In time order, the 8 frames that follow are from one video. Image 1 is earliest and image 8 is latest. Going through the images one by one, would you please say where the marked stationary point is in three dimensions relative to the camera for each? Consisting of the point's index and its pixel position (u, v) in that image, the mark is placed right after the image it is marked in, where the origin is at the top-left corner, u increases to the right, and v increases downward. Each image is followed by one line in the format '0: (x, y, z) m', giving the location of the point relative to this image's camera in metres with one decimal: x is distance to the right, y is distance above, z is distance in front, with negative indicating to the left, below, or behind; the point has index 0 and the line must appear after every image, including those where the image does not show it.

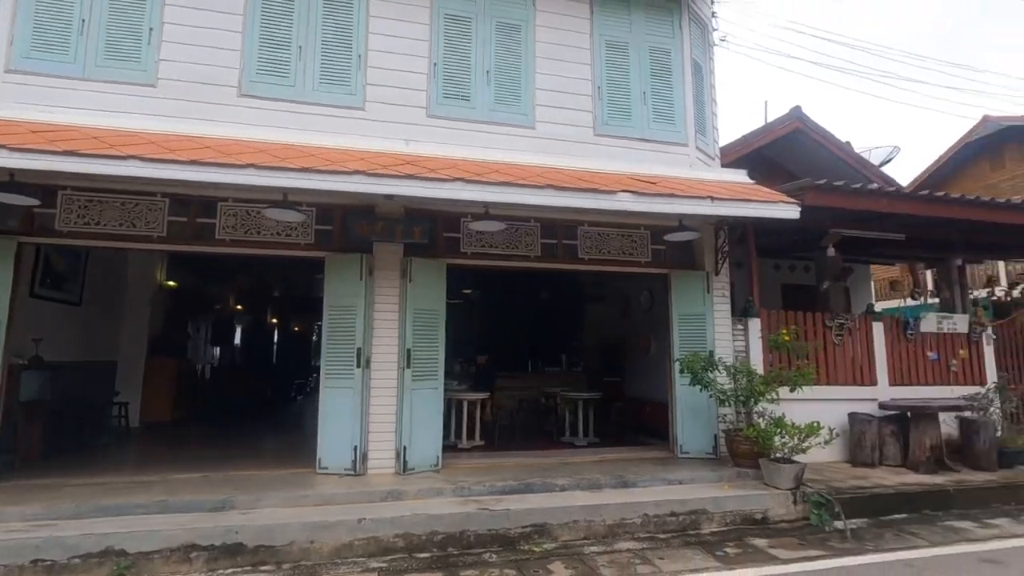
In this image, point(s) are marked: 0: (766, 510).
0: (+2.9, -2.5, +6.2) m
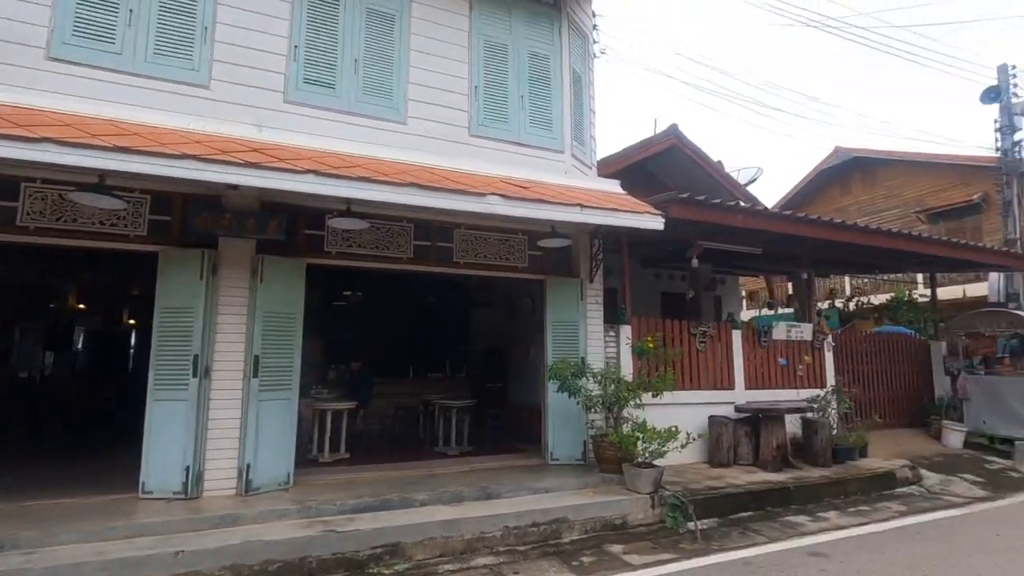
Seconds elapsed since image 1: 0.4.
0: (+1.3, -2.6, +6.2) m
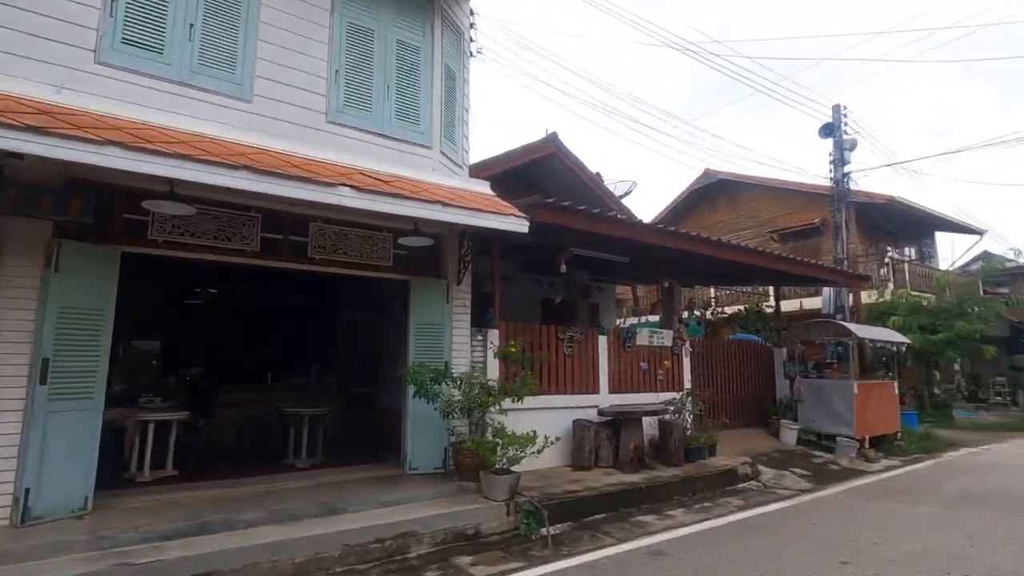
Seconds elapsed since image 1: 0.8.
0: (-0.4, -2.7, +6.0) m
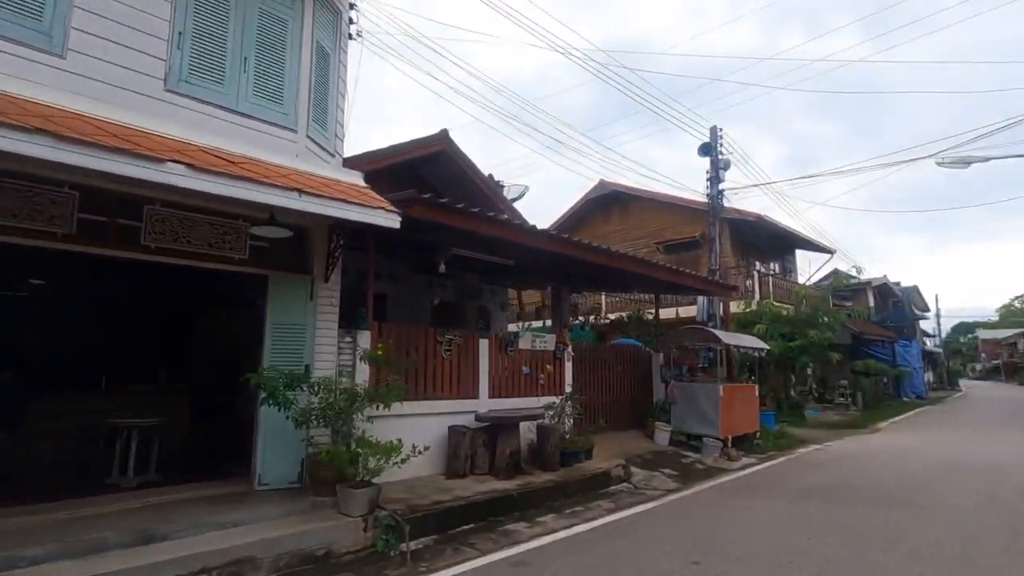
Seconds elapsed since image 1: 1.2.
0: (-1.9, -2.6, +5.5) m
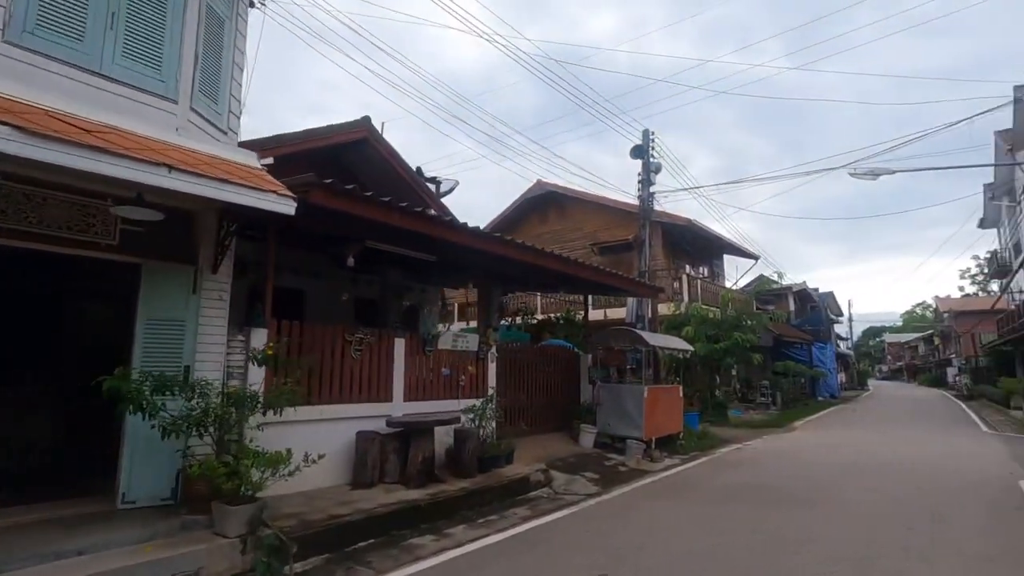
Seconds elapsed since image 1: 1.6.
0: (-2.8, -2.5, +4.9) m
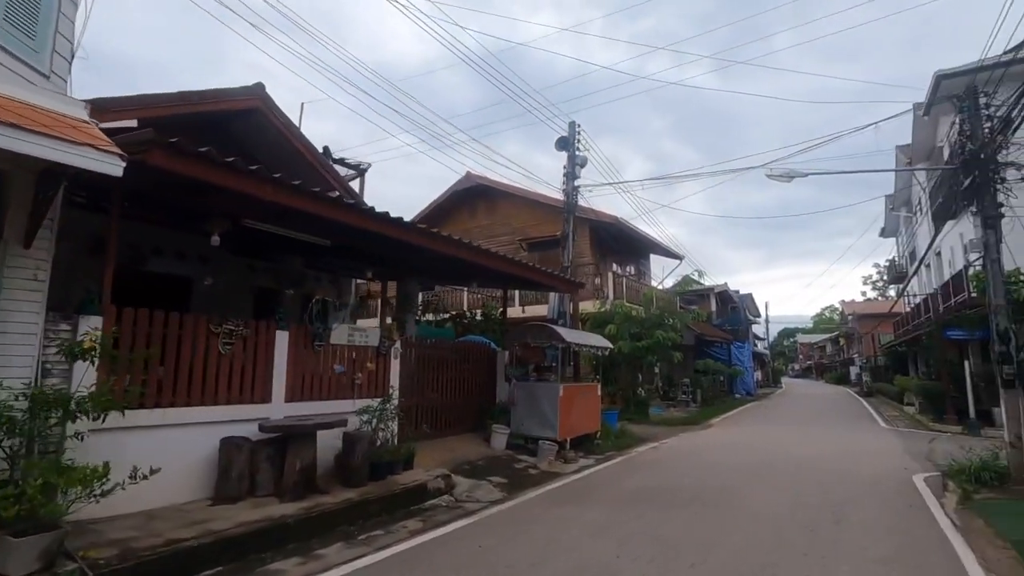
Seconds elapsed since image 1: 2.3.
0: (-3.9, -2.3, +3.8) m
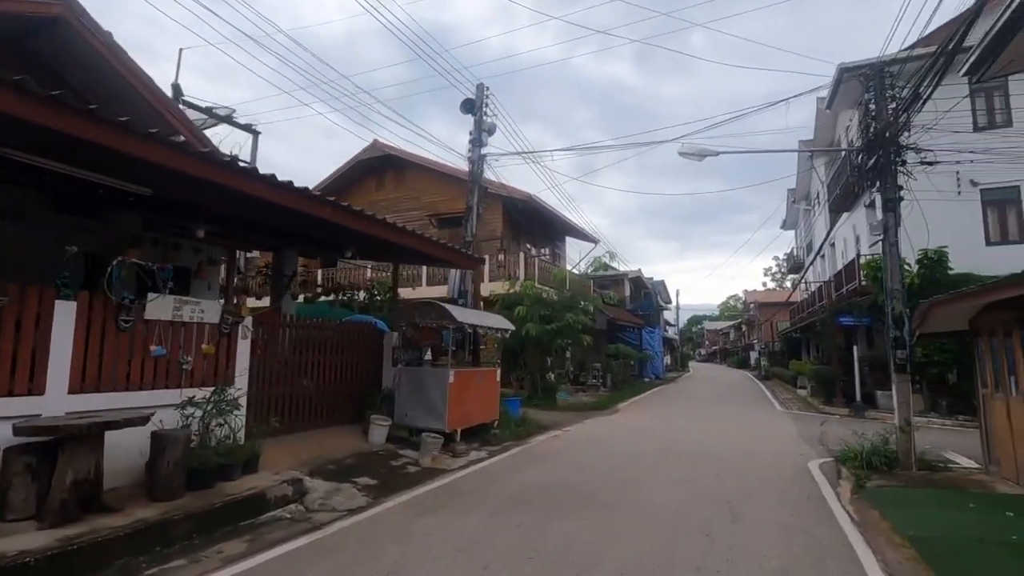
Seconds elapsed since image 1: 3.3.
0: (-4.9, -2.0, +1.9) m
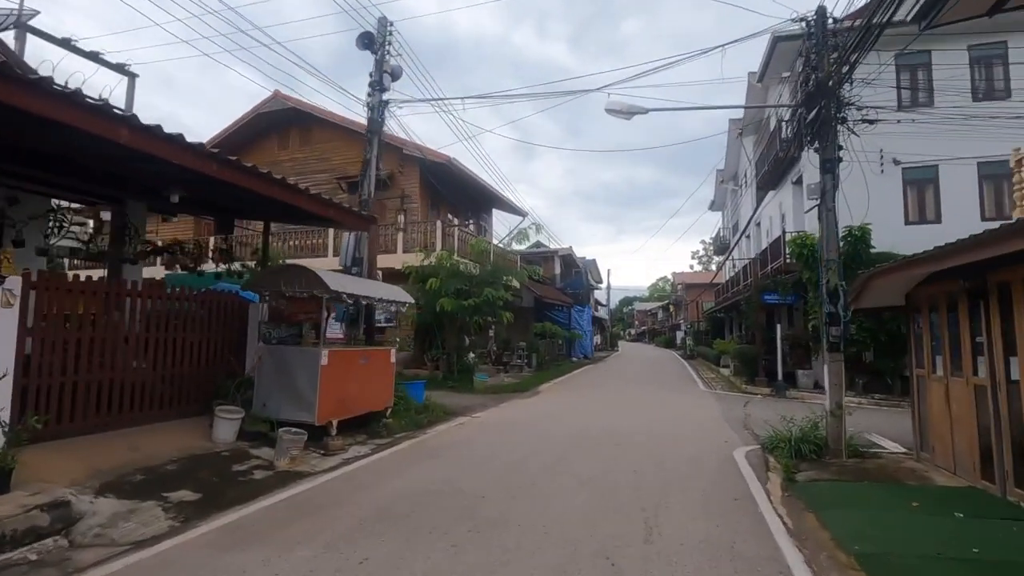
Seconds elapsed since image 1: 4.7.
0: (-5.7, -1.6, -0.3) m
